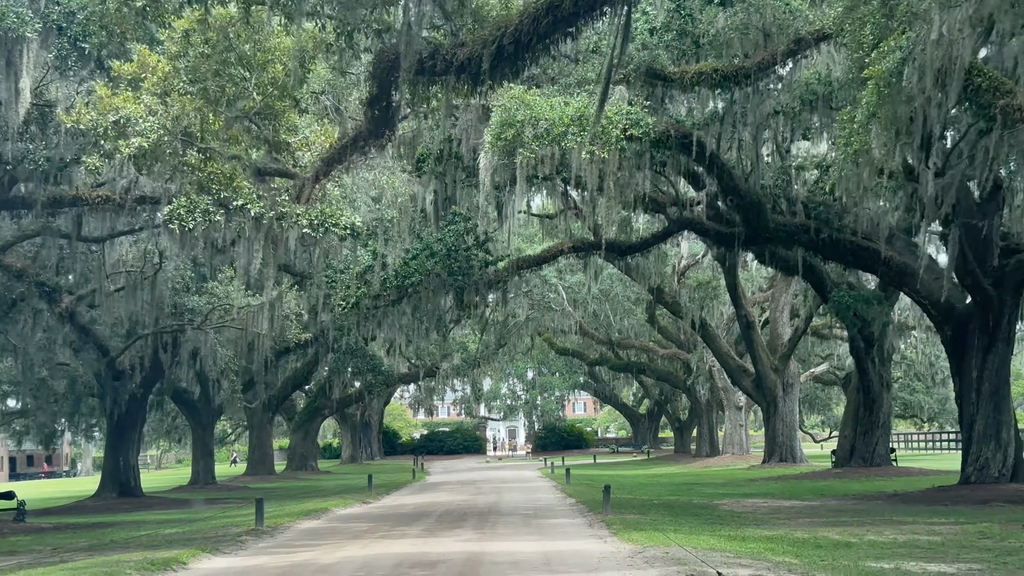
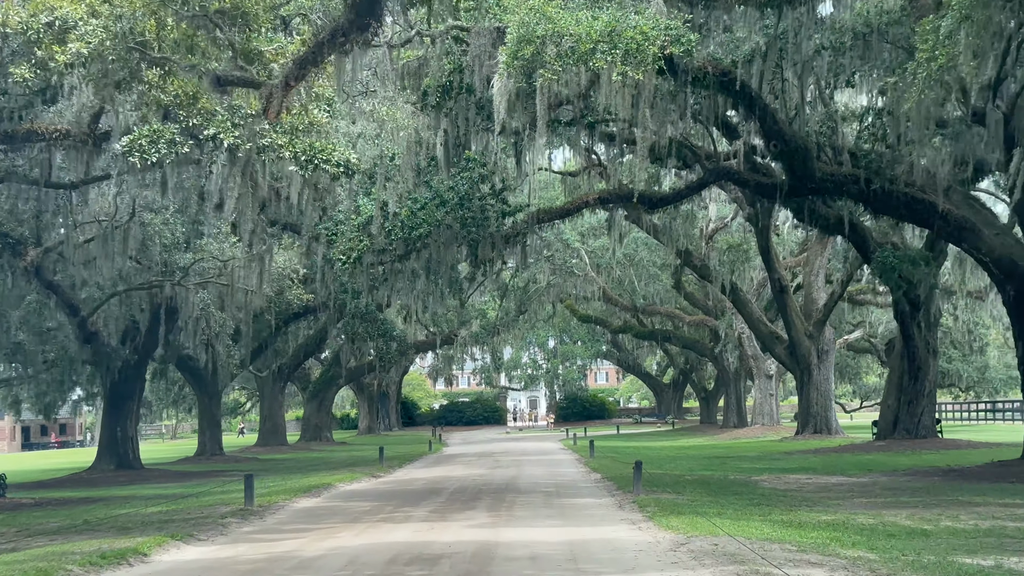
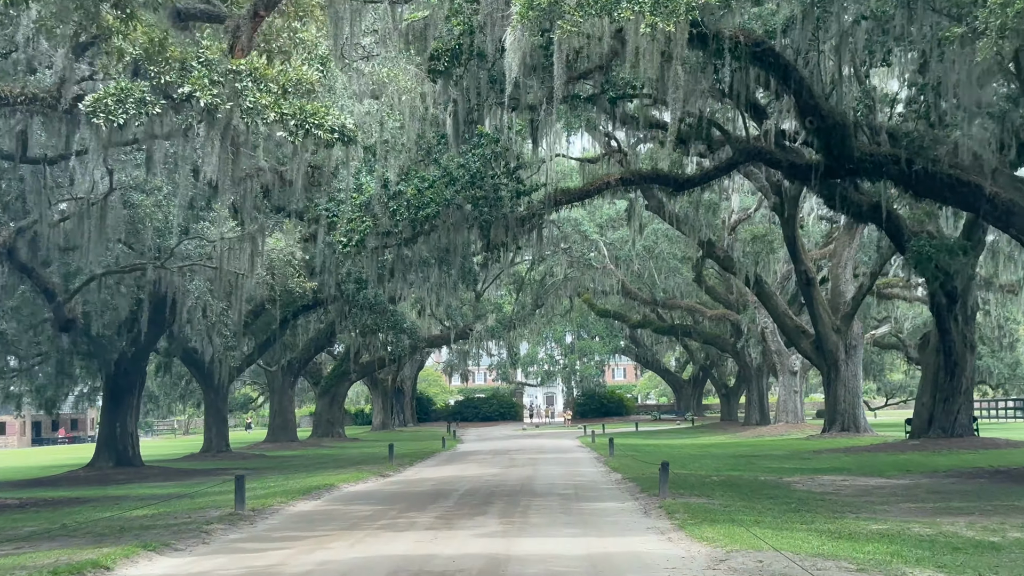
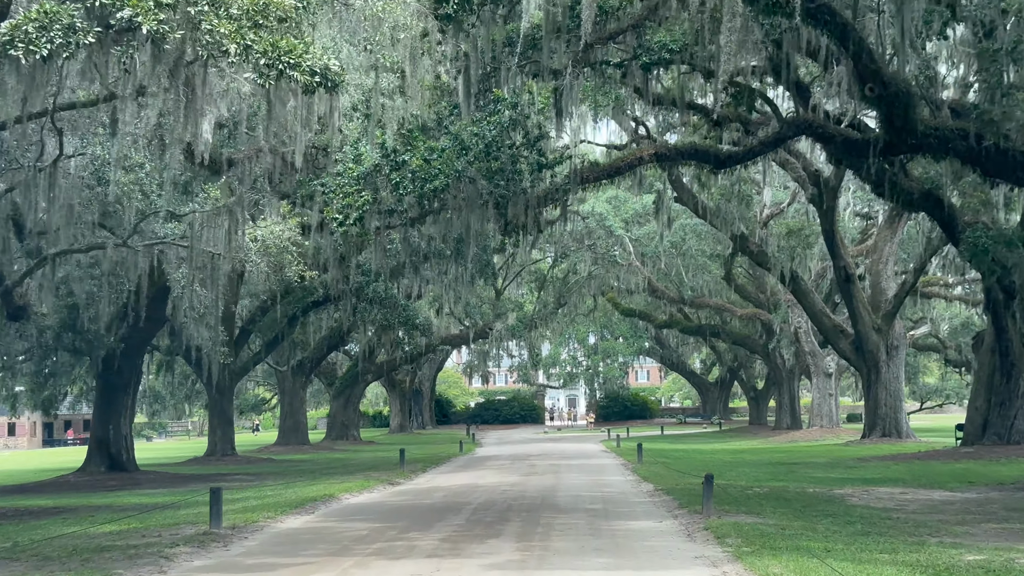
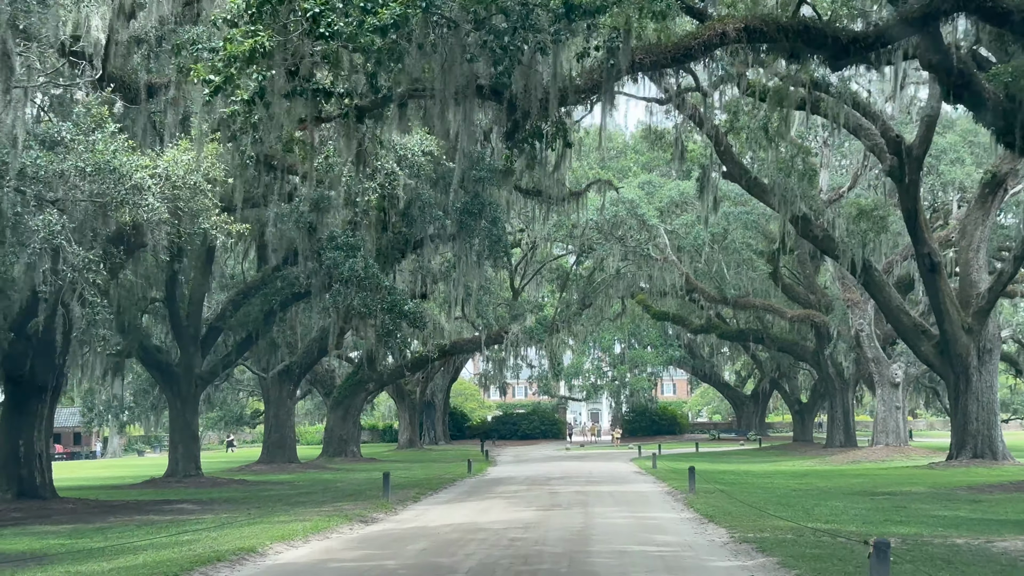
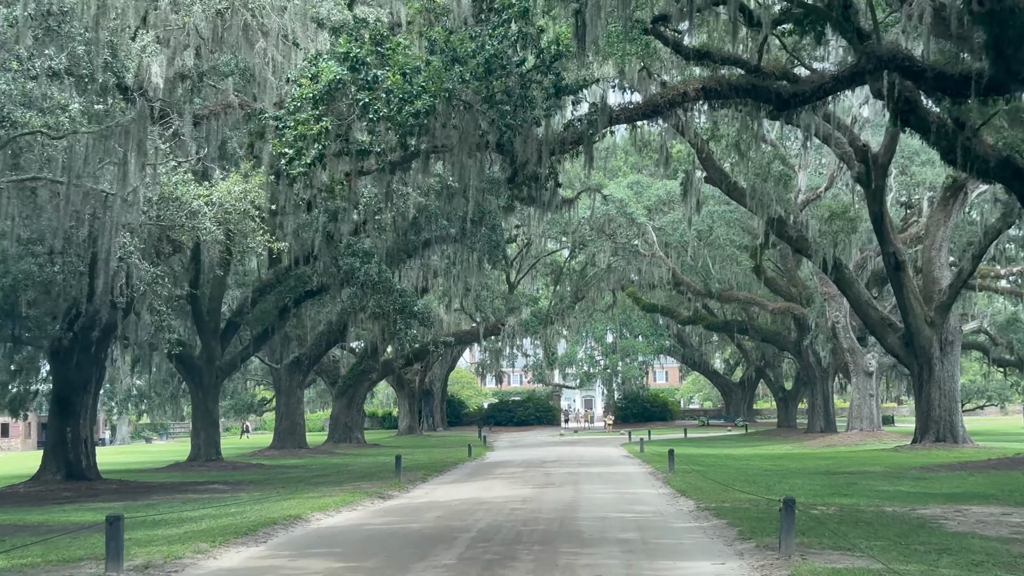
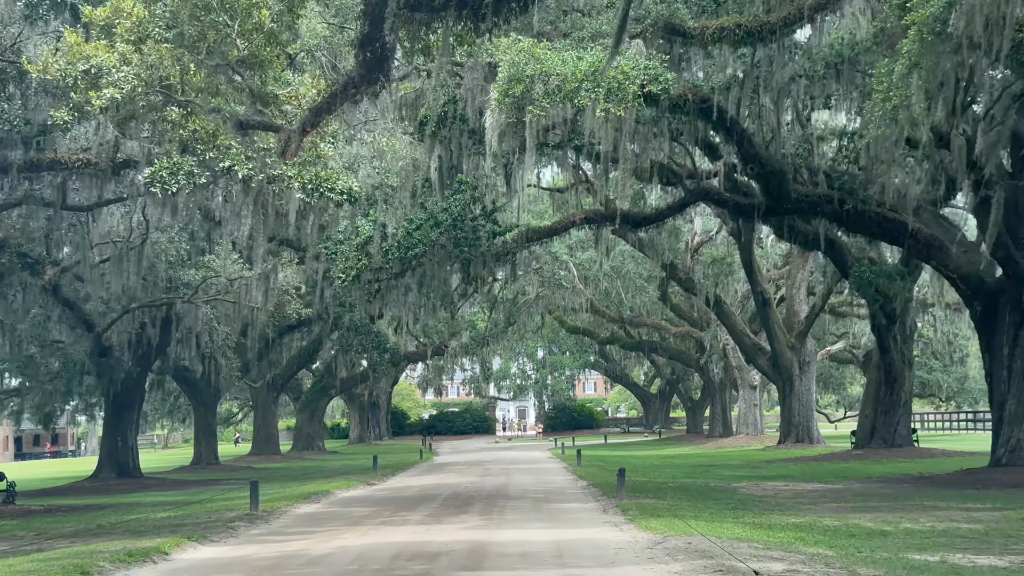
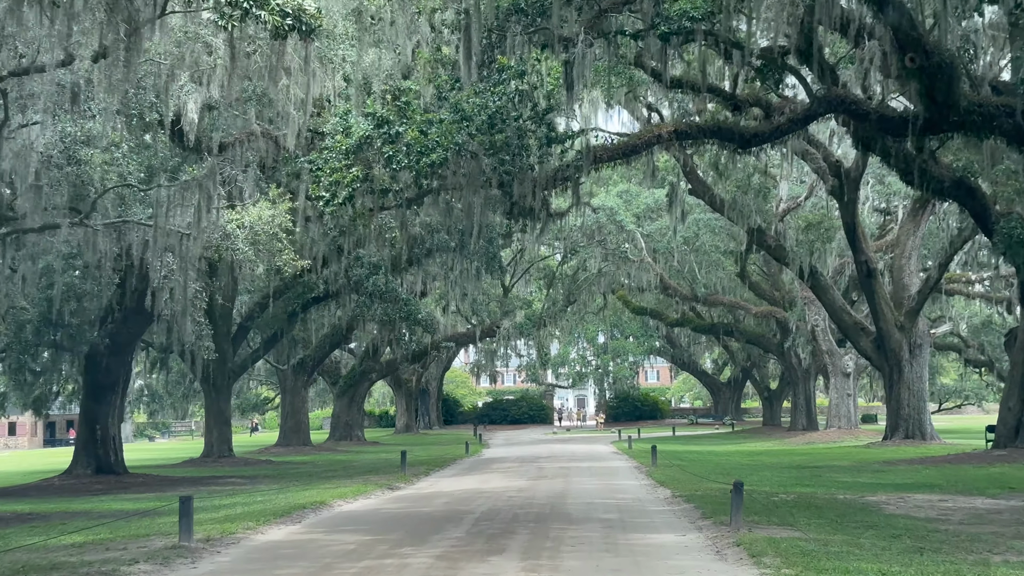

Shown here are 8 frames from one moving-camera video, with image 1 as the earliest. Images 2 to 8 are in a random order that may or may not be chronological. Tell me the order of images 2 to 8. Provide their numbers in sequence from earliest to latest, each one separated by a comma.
7, 2, 3, 4, 8, 6, 5
